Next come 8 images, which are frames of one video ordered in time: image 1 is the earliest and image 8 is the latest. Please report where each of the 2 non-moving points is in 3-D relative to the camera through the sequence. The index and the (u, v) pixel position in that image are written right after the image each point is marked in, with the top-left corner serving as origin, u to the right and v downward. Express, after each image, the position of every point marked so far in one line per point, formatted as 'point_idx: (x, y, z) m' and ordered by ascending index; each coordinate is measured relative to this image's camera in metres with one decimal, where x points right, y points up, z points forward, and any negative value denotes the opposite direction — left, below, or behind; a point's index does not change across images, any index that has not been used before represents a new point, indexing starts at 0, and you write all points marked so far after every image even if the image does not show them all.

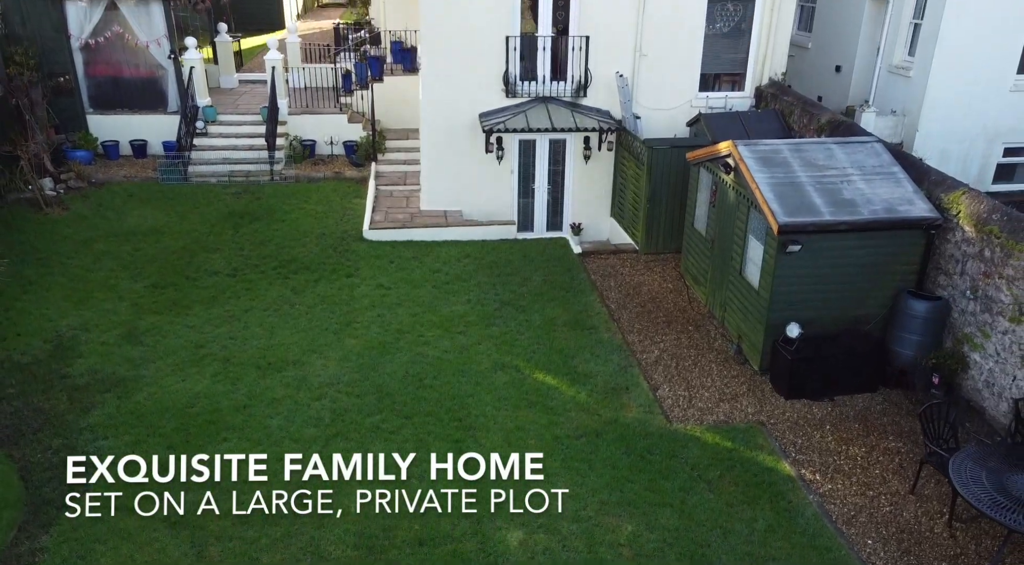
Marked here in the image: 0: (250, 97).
0: (-5.5, +3.9, +16.4) m
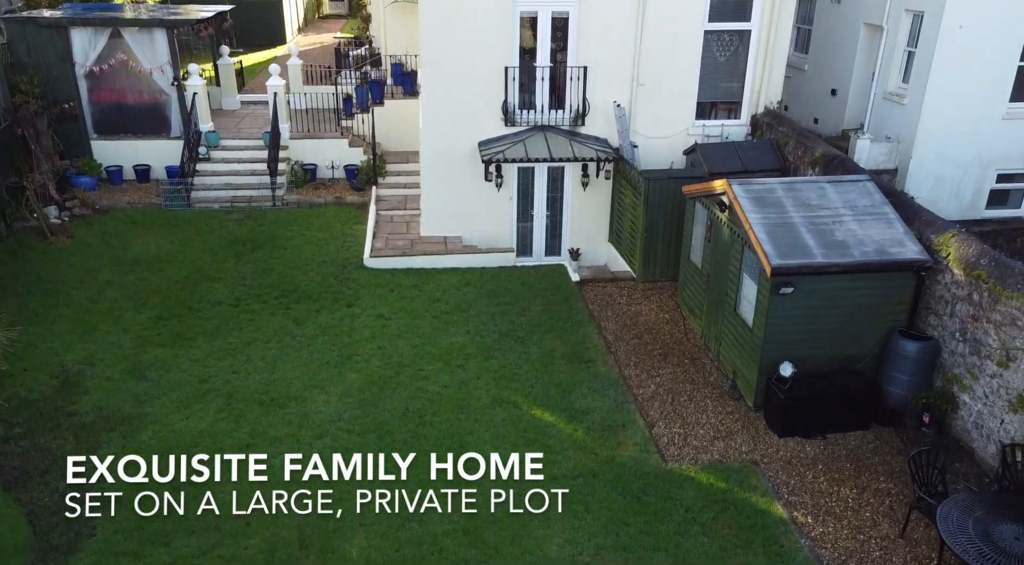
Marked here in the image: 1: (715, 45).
0: (-5.5, +3.4, +16.5) m
1: (+3.2, +3.8, +12.5) m
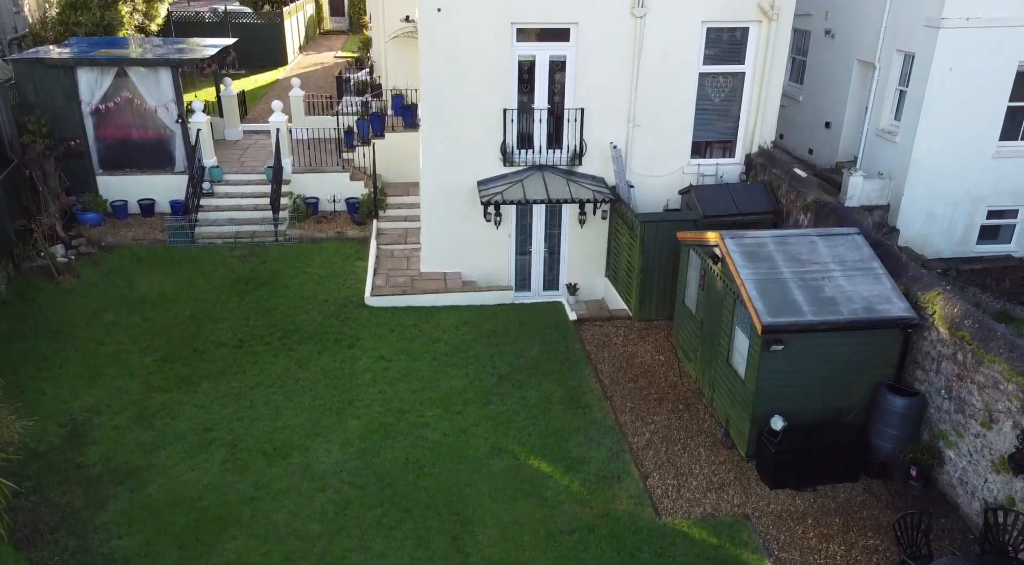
0: (-5.5, +2.8, +16.7) m
1: (+3.2, +3.2, +12.7) m
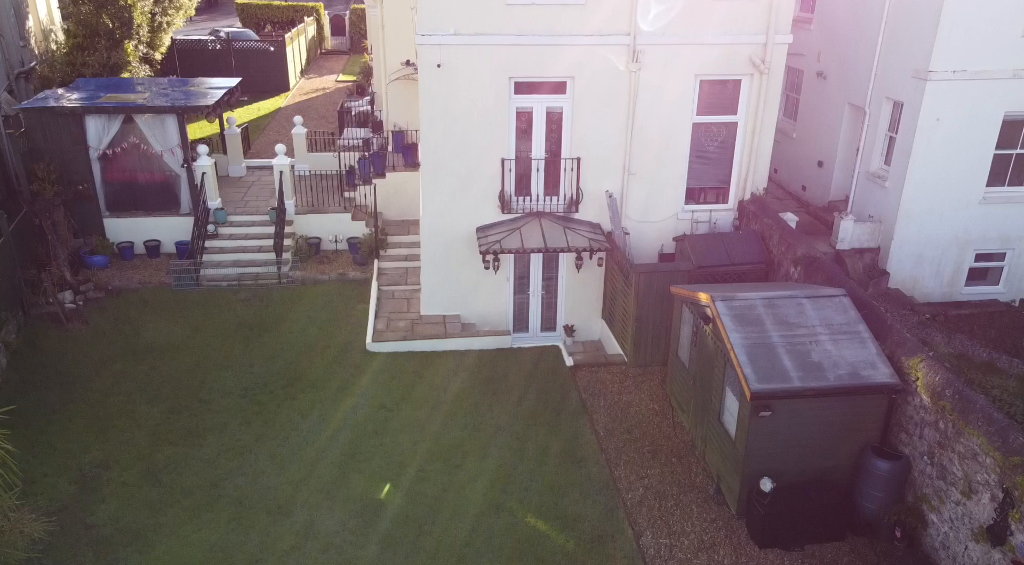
0: (-5.5, +2.0, +17.1) m
1: (+3.2, +2.4, +13.0) m
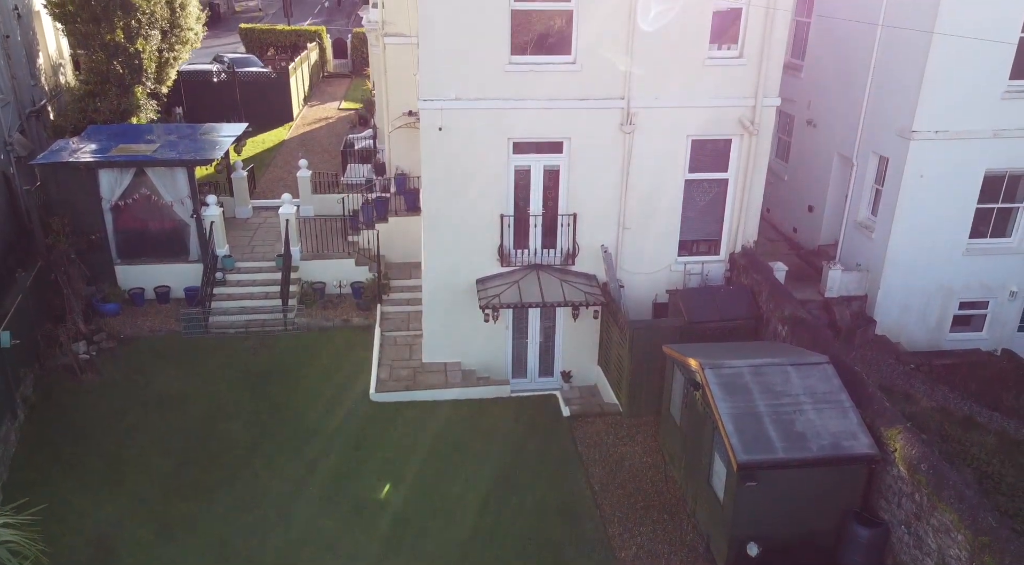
0: (-5.5, +1.1, +17.5) m
1: (+3.2, +1.6, +13.5) m
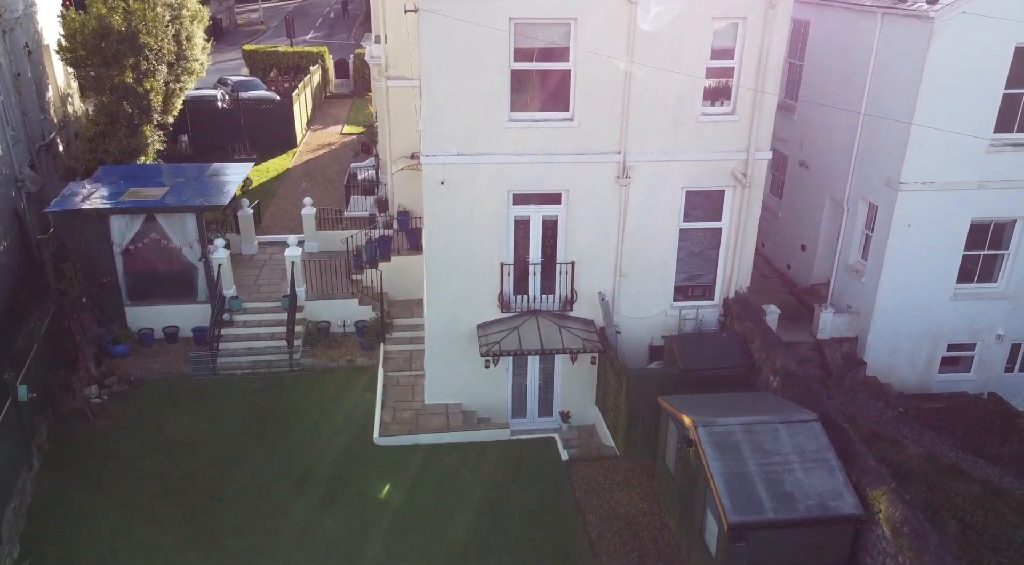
0: (-5.5, +0.3, +17.9) m
1: (+3.2, +0.7, +13.9) m
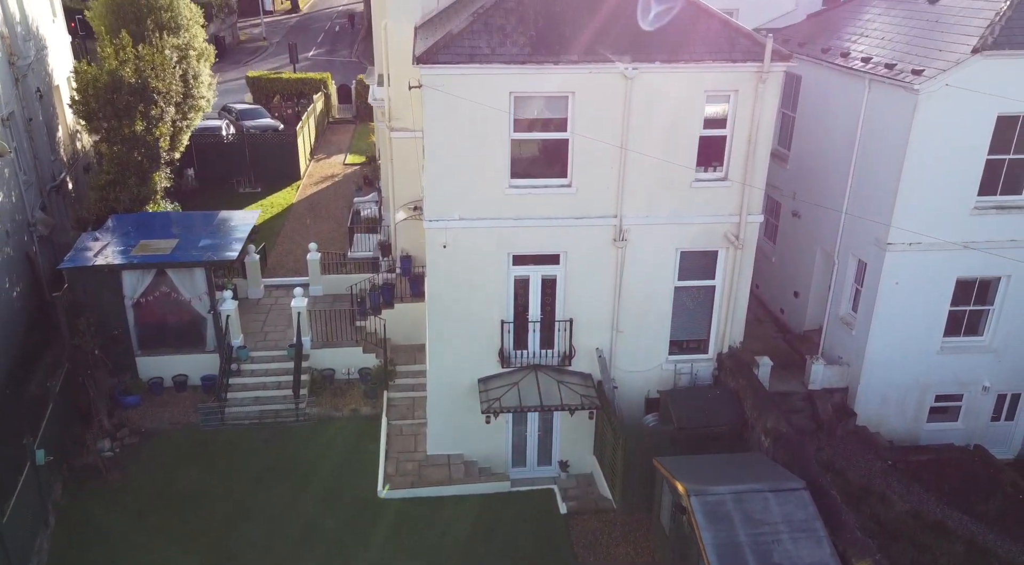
0: (-5.5, -0.8, +18.4) m
1: (+3.2, -0.3, +14.3) m
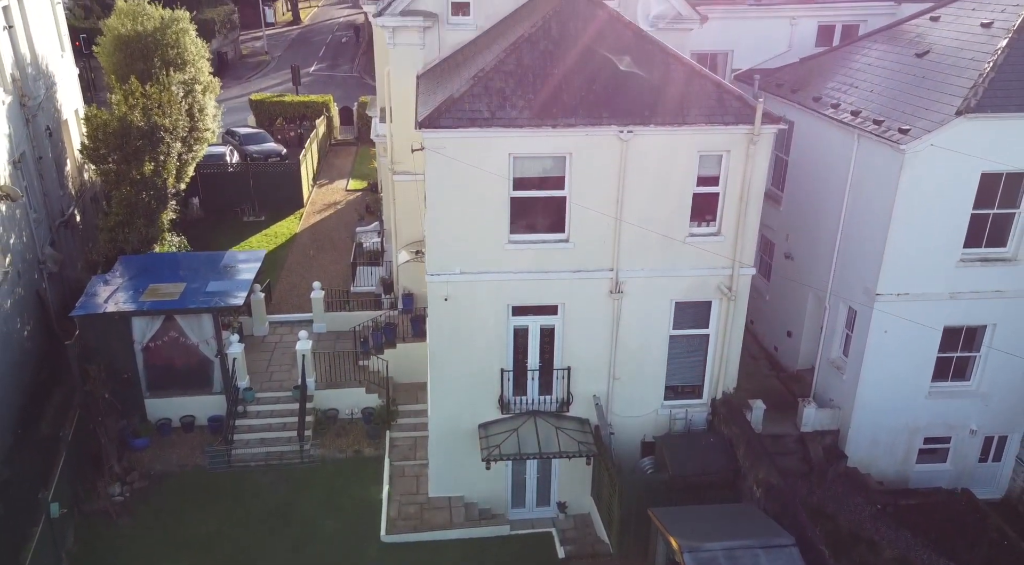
0: (-5.6, -1.7, +18.8) m
1: (+3.2, -1.2, +14.7) m
